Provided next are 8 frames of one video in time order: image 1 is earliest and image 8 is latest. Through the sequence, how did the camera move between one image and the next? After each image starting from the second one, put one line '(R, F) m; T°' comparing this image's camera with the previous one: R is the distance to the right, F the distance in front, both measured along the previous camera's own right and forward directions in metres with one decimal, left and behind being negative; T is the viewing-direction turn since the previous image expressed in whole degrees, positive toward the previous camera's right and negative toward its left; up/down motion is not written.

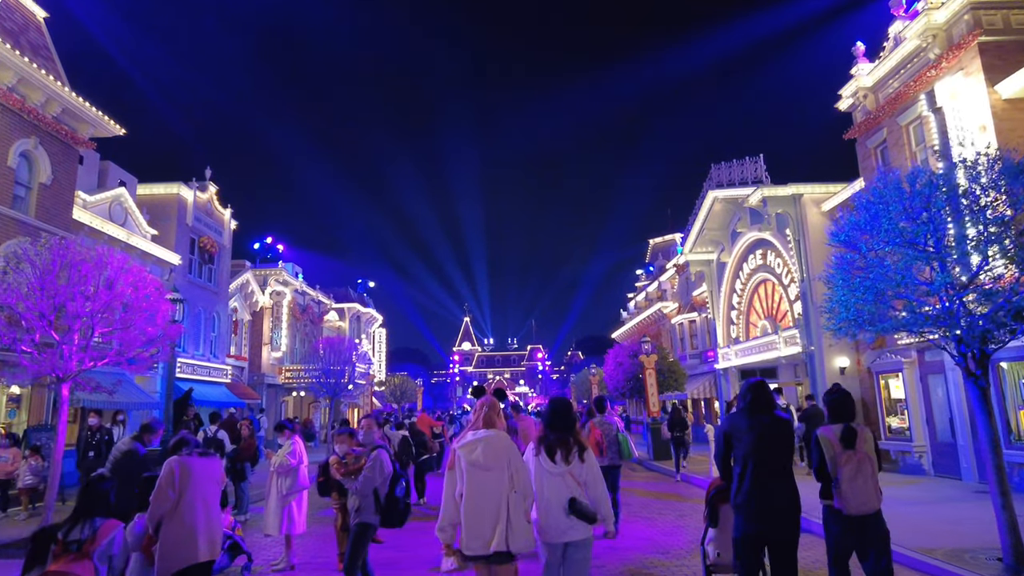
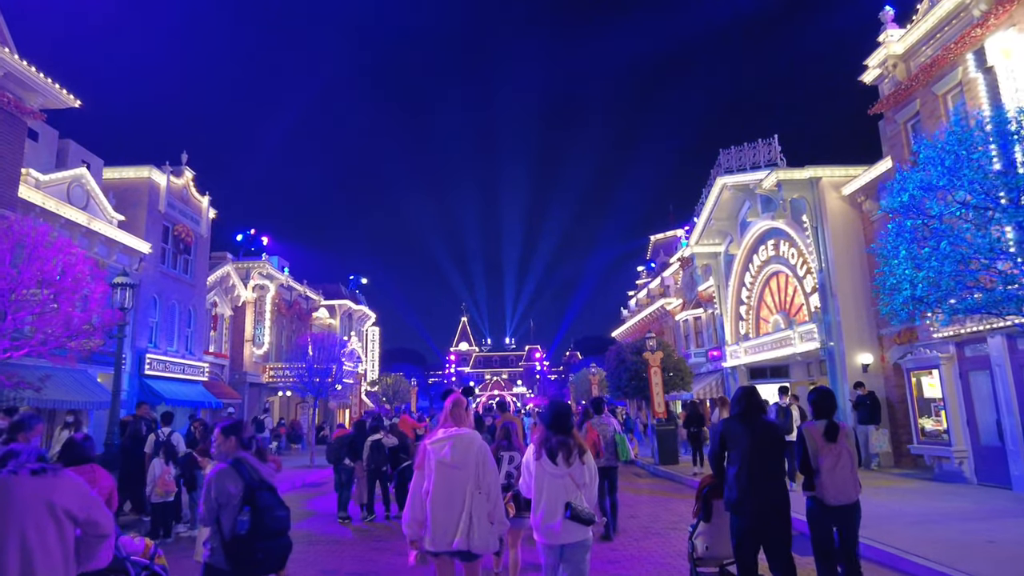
(+0.1, +1.6) m; 0°
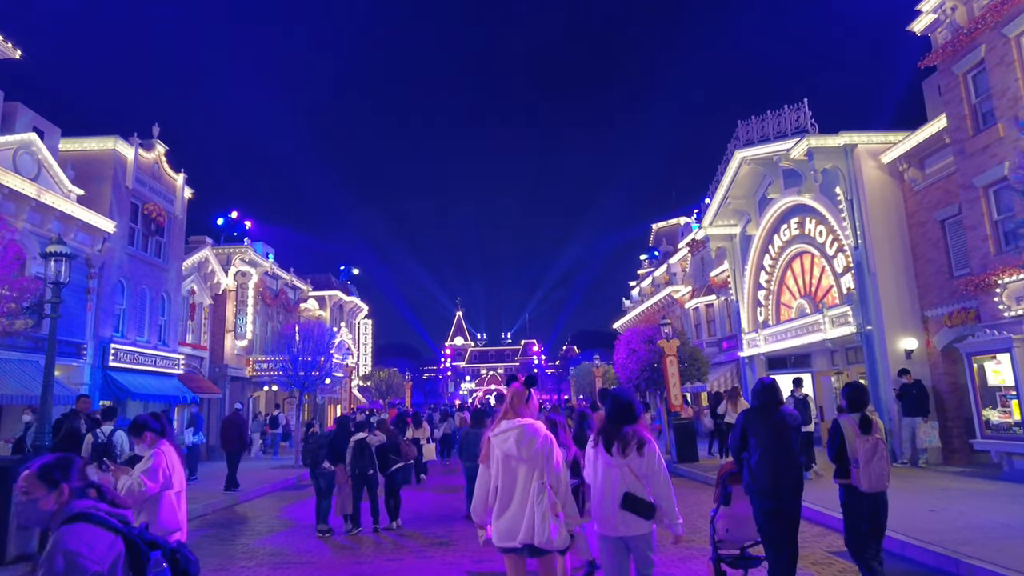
(-0.3, +2.0) m; 0°
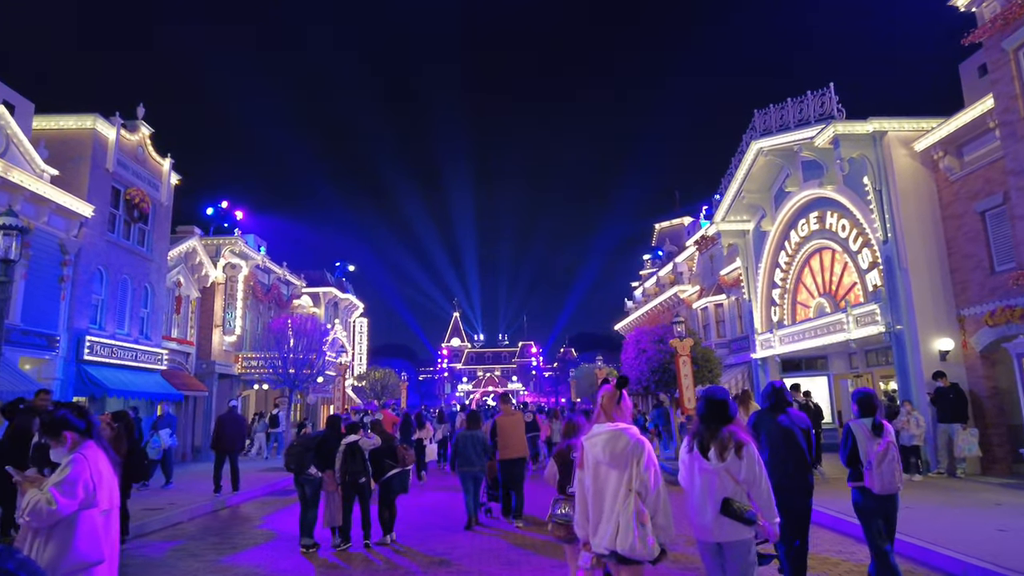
(-0.2, +1.2) m; 0°
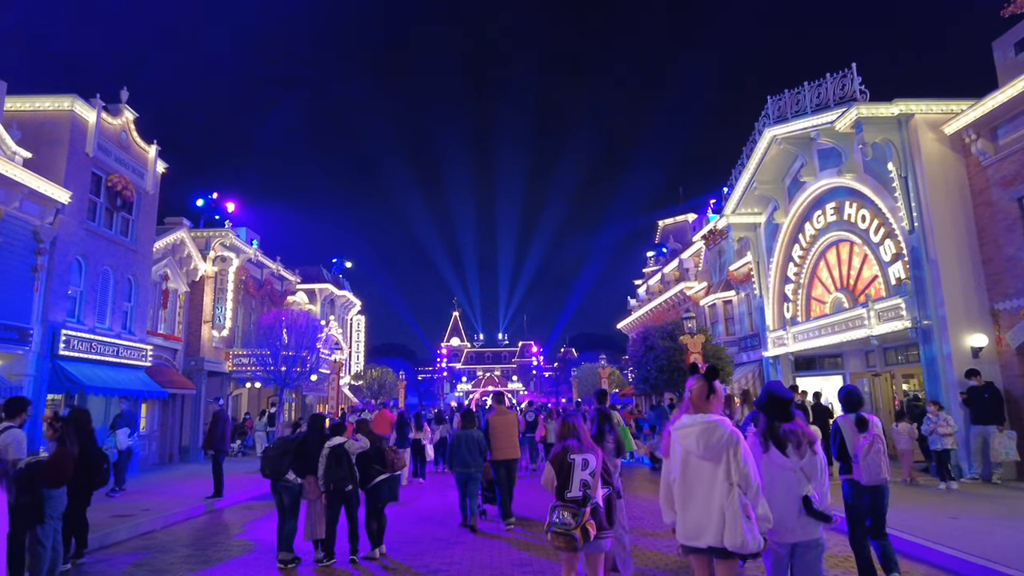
(-0.1, +1.0) m; 0°
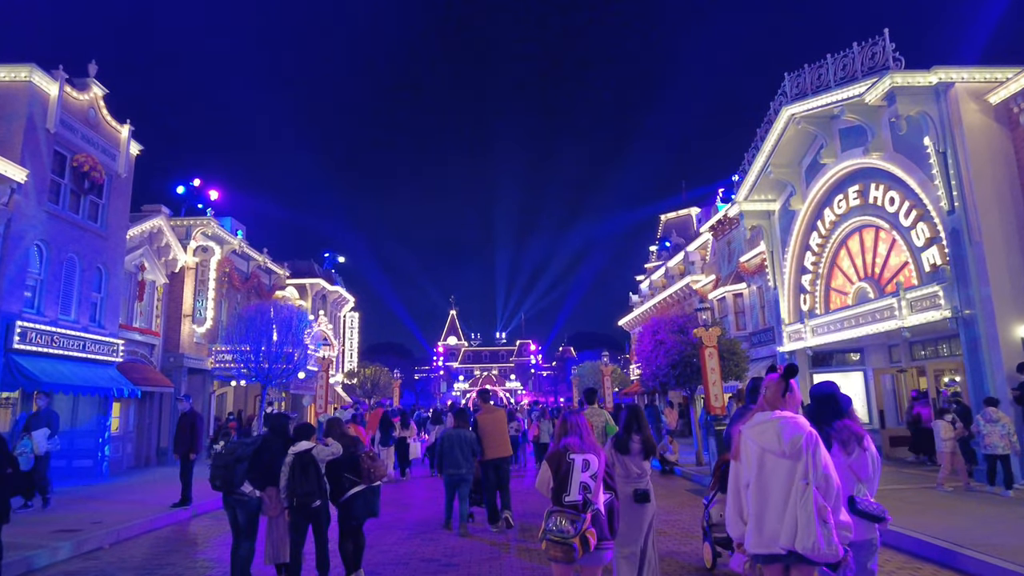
(-0.1, +1.5) m; 0°
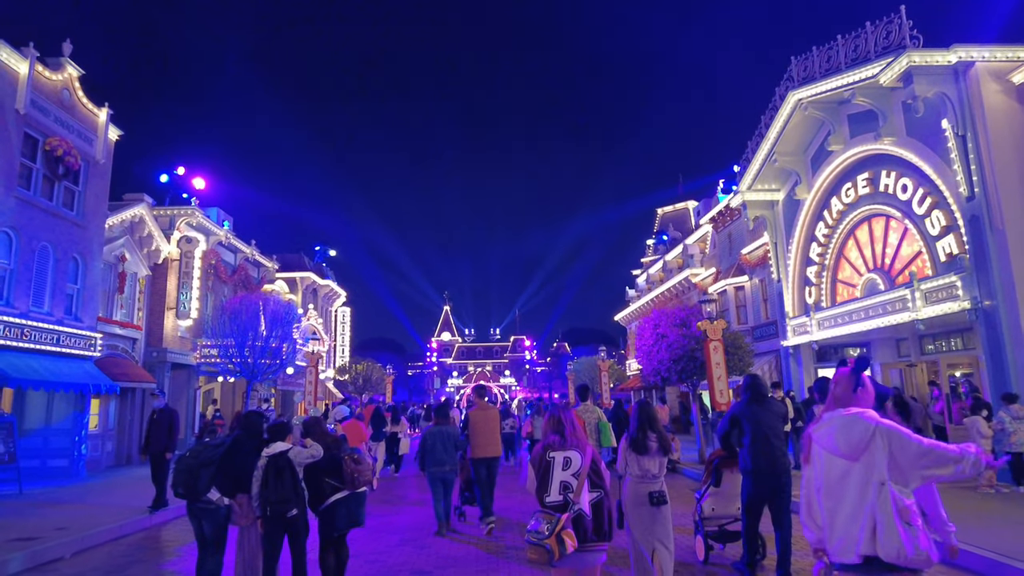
(-0.1, +0.8) m; +1°
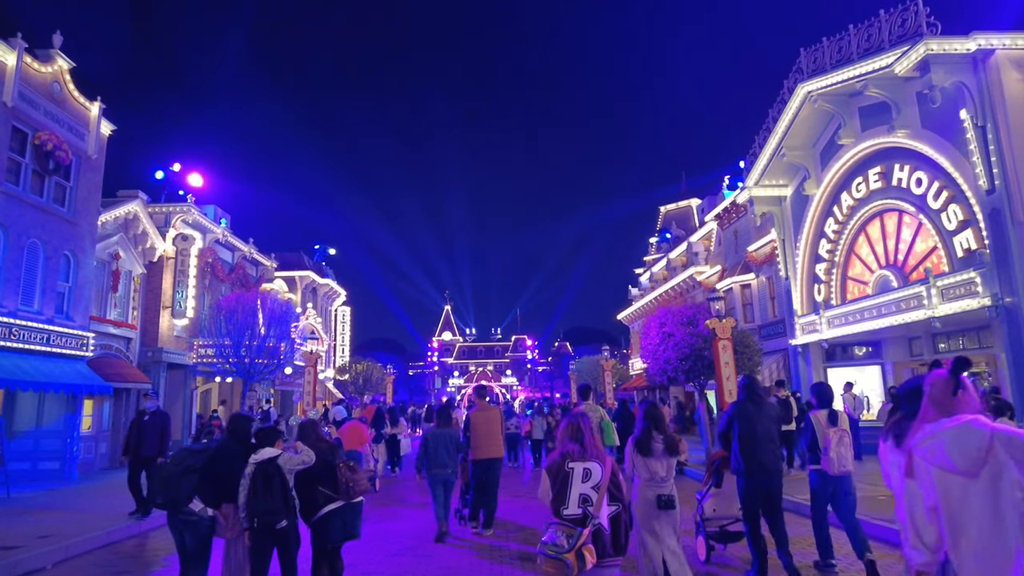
(-0.1, +0.5) m; 0°
